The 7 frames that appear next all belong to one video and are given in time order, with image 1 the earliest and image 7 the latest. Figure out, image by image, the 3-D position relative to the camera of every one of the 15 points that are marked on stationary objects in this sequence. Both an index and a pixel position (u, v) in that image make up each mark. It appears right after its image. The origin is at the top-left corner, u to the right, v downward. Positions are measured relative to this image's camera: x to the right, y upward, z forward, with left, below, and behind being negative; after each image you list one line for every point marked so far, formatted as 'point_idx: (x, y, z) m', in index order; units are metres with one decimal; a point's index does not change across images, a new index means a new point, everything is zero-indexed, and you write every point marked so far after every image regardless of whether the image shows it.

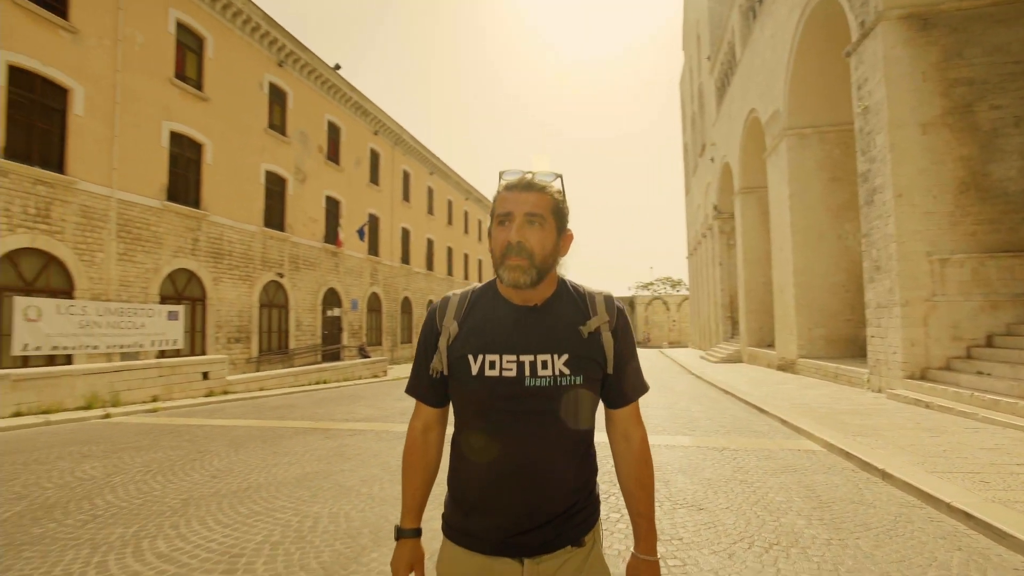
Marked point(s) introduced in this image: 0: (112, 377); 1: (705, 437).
0: (-7.0, -1.5, +8.8) m
1: (+2.3, -1.7, +6.1) m
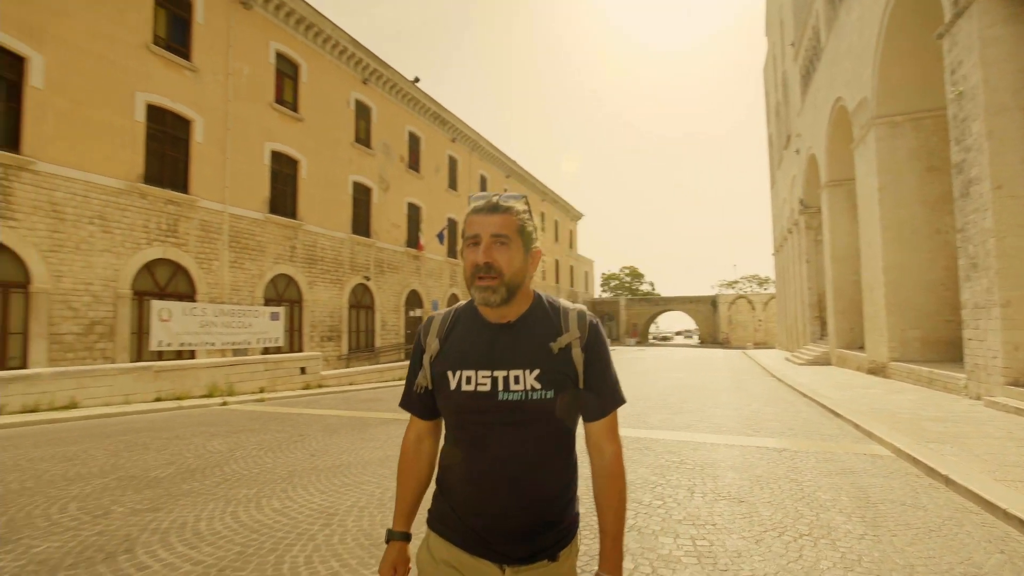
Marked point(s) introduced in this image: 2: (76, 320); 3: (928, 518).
0: (-5.7, -1.6, +10.2) m
1: (+3.1, -1.8, +6.1) m
2: (-9.6, -0.7, +11.1) m
3: (+2.7, -1.5, +3.3) m
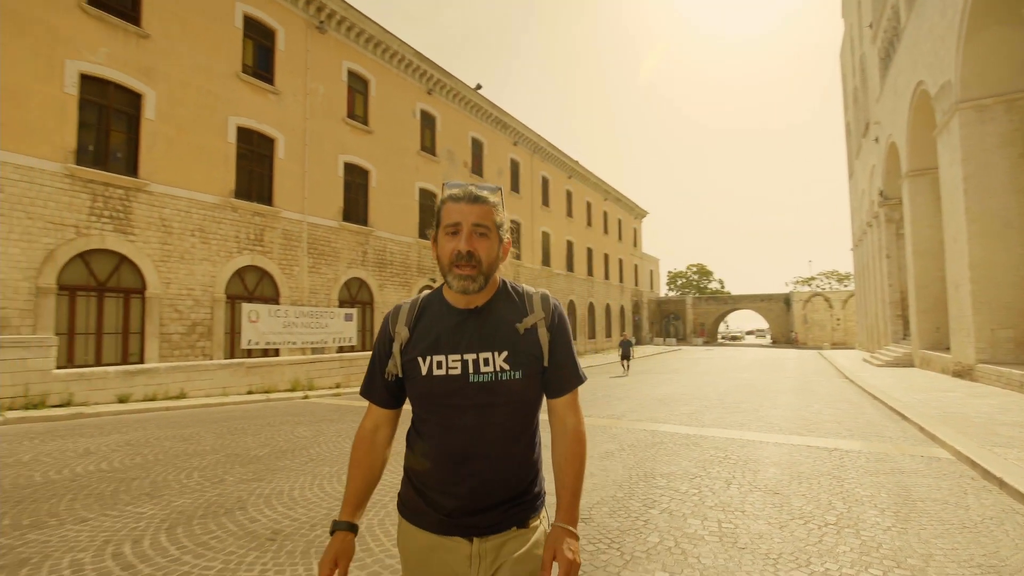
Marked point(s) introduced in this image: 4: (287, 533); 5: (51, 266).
0: (-4.5, -1.7, +11.2) m
1: (+3.7, -1.8, +6.0) m
2: (-8.3, -0.8, +12.7) m
3: (+3.0, -1.5, +3.3) m
4: (-1.3, -1.4, +2.9) m
5: (-9.7, +0.5, +10.6) m
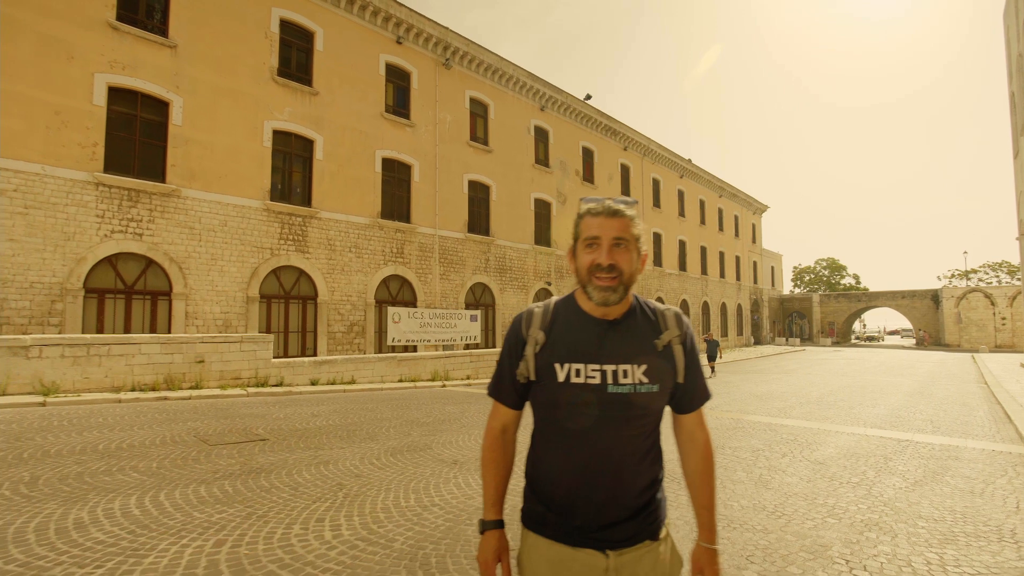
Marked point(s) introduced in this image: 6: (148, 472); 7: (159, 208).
0: (-1.8, -1.9, +13.4) m
1: (+5.1, -1.8, +6.6) m
2: (-5.2, -1.1, +15.6) m
3: (+3.8, -1.6, +4.1) m
4: (-0.4, -1.6, +4.6) m
5: (-7.0, +0.2, +13.9) m
6: (-2.8, -1.4, +4.0) m
7: (-8.7, +2.0, +12.4) m
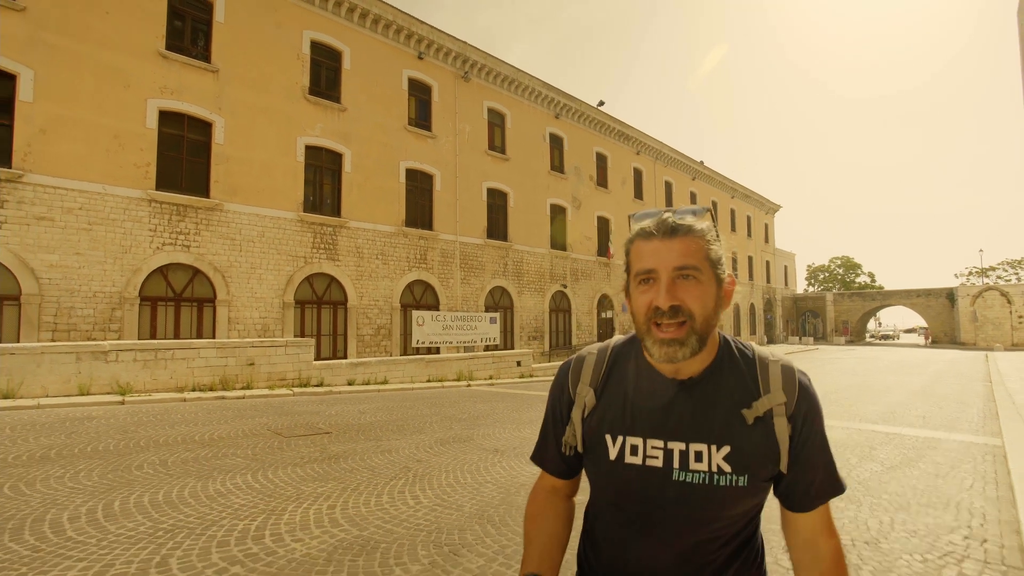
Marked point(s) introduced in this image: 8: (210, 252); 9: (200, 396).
0: (-1.2, -2.1, +14.2) m
1: (+5.5, -2.0, +7.2) m
2: (-4.6, -1.2, +16.5) m
3: (+4.1, -1.7, +4.8) m
4: (-0.1, -1.7, +5.4) m
5: (-6.5, +0.1, +14.8) m
6: (-2.5, -1.6, +4.8) m
7: (-8.1, +1.8, +13.4) m
8: (-8.0, +0.9, +13.5) m
9: (-5.6, -1.9, +9.1) m
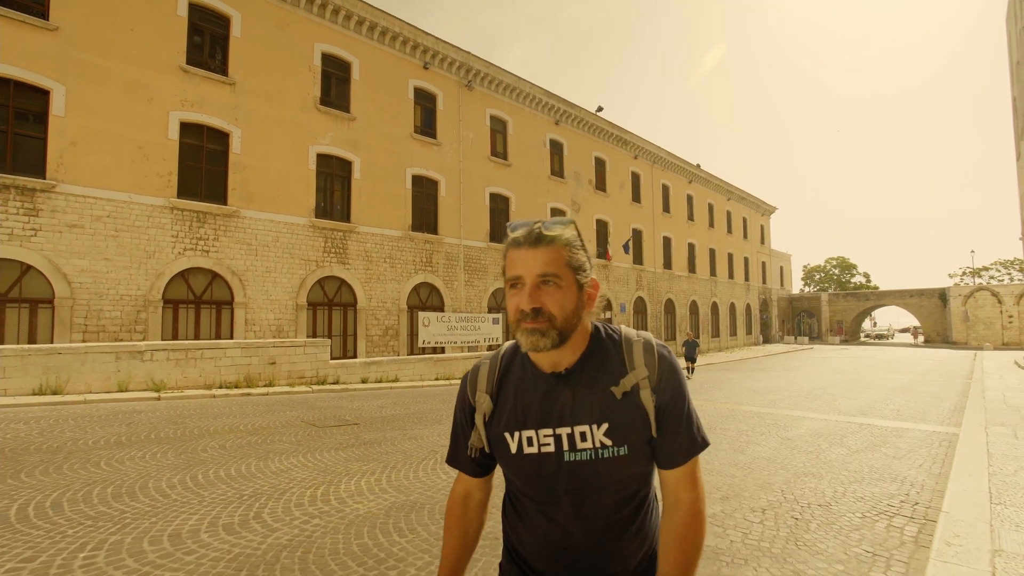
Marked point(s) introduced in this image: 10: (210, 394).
0: (-1.1, -2.1, +14.9) m
1: (+5.6, -2.0, +7.9) m
2: (-4.5, -1.3, +17.2) m
3: (+4.2, -1.8, +5.5) m
4: (0.0, -1.8, +6.1) m
5: (-6.3, 0.0, +15.5) m
6: (-2.3, -1.7, +5.5) m
7: (-8.0, +1.7, +14.1) m
8: (-7.9, +0.9, +14.2) m
9: (-5.5, -2.0, +9.8) m
10: (-5.7, -2.0, +9.5) m
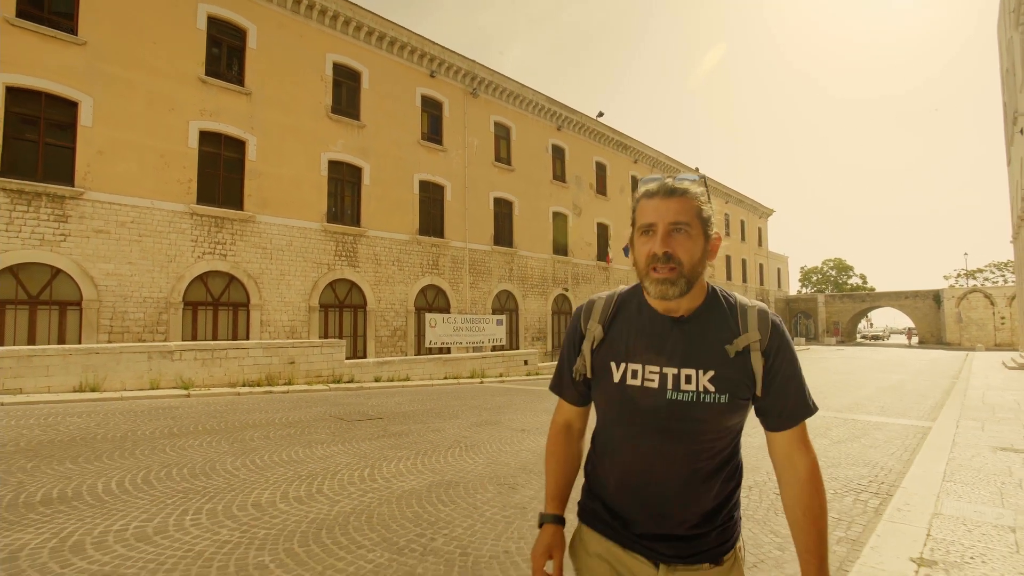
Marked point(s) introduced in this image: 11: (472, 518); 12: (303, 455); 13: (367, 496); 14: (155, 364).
0: (-1.0, -2.2, +15.5) m
1: (+5.8, -2.1, +8.5) m
2: (-4.3, -1.4, +17.8) m
3: (+4.4, -1.8, +6.1) m
4: (+0.2, -1.9, +6.7) m
5: (-6.2, -0.1, +16.0) m
6: (-2.2, -1.7, +6.1) m
7: (-7.9, +1.6, +14.6) m
8: (-7.8, +0.8, +14.7) m
9: (-5.3, -2.1, +10.4) m
10: (-5.5, -2.1, +10.1) m
11: (-0.3, -1.5, +3.4) m
12: (-2.0, -1.6, +4.9) m
13: (-1.1, -1.5, +3.8) m
14: (-6.8, -1.5, +9.7) m
